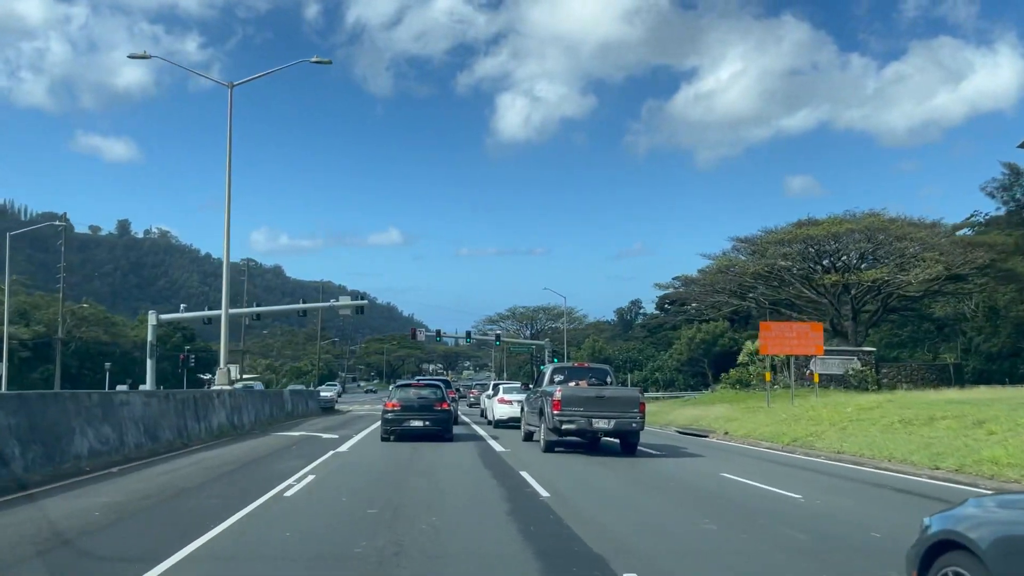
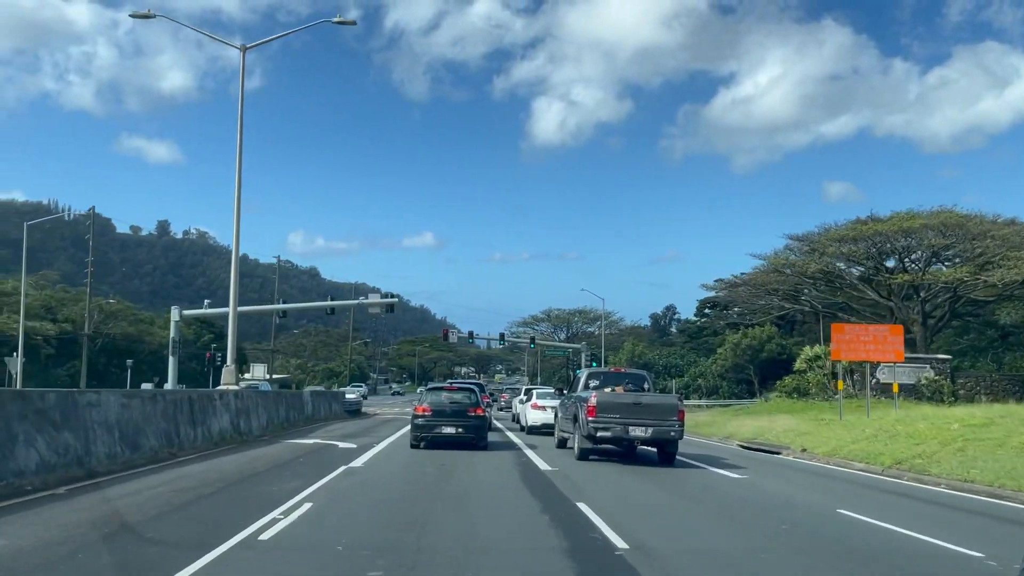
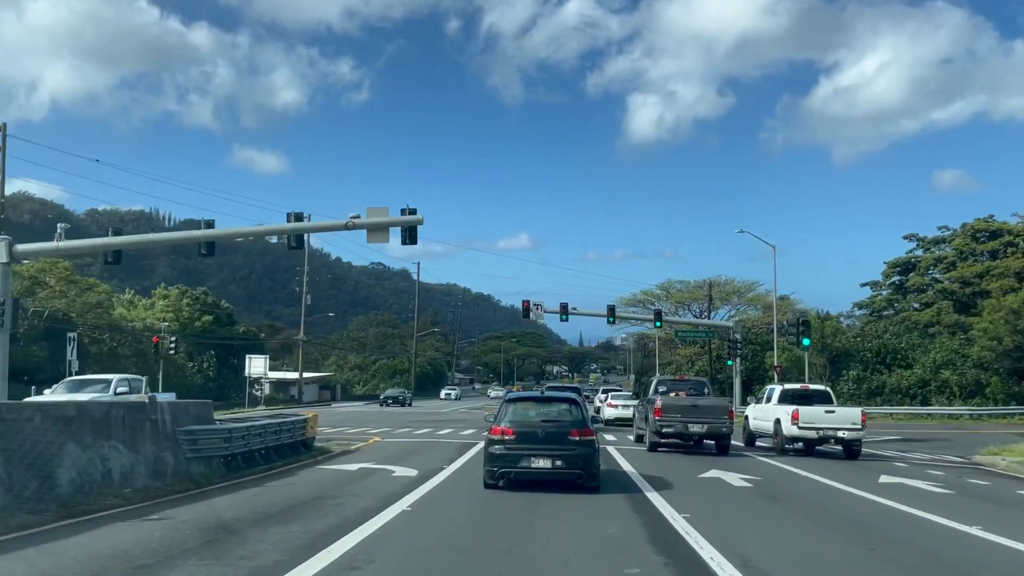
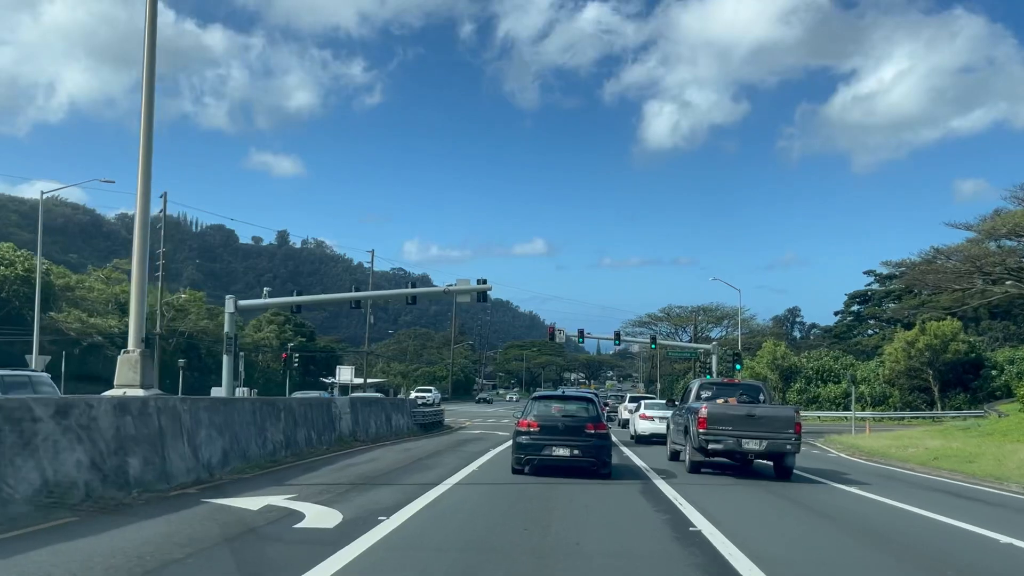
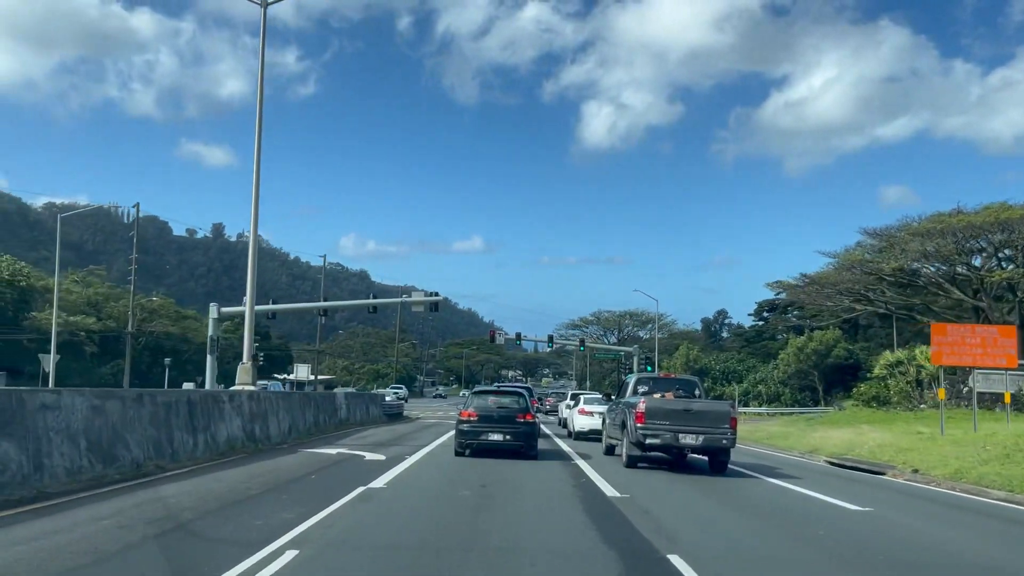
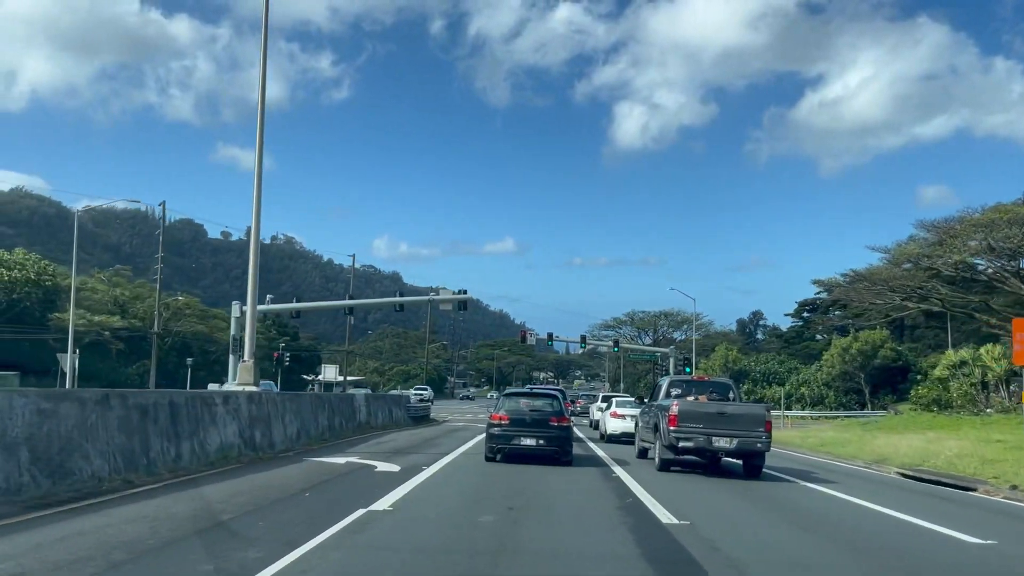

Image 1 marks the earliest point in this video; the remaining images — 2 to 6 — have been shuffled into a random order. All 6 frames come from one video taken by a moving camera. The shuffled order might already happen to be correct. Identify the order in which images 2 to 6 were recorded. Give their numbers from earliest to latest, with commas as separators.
2, 5, 6, 4, 3
